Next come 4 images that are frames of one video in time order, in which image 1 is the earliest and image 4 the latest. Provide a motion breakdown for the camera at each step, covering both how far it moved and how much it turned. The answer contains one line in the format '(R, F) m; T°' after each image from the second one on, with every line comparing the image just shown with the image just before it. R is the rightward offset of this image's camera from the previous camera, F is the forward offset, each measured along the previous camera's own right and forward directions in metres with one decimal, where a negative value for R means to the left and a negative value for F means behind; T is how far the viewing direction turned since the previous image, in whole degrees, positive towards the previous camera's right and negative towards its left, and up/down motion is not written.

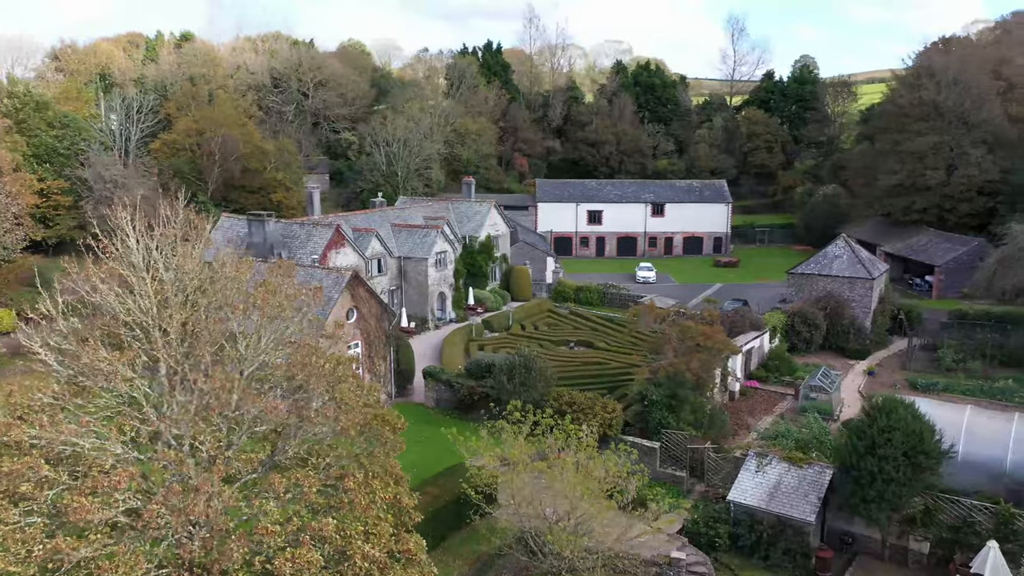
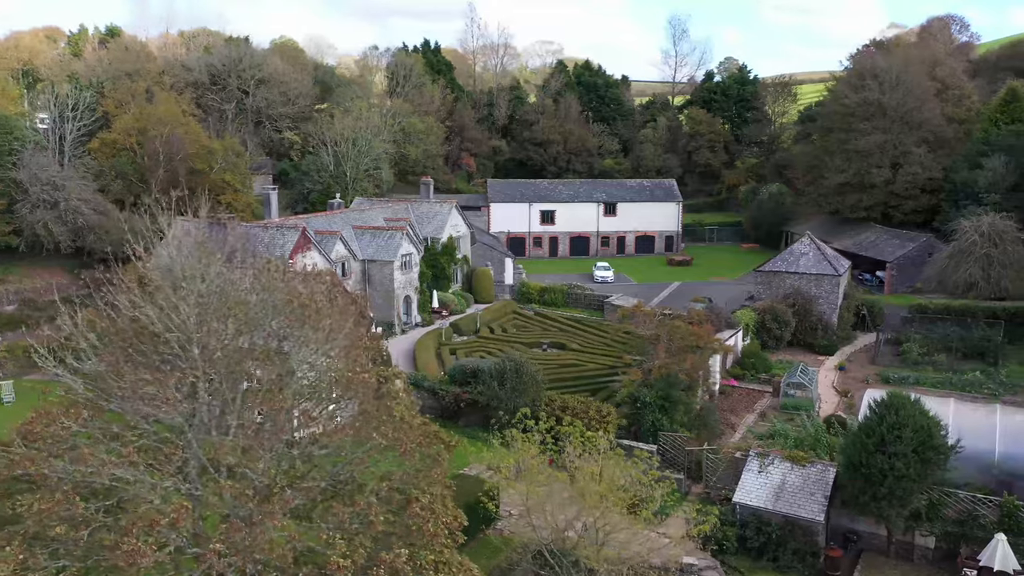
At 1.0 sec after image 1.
(-1.9, +0.9) m; +5°
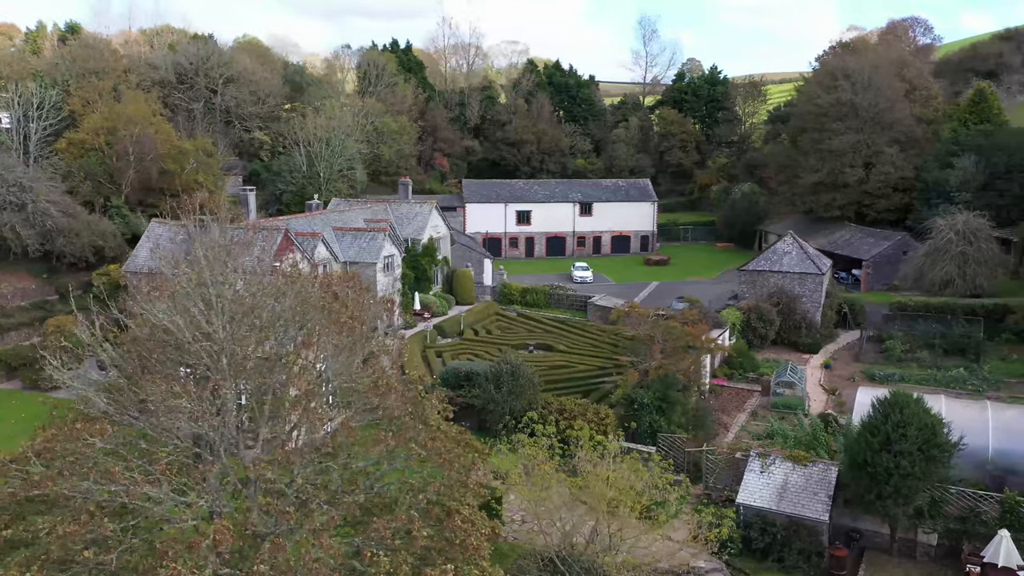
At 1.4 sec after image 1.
(-1.0, +0.4) m; +3°
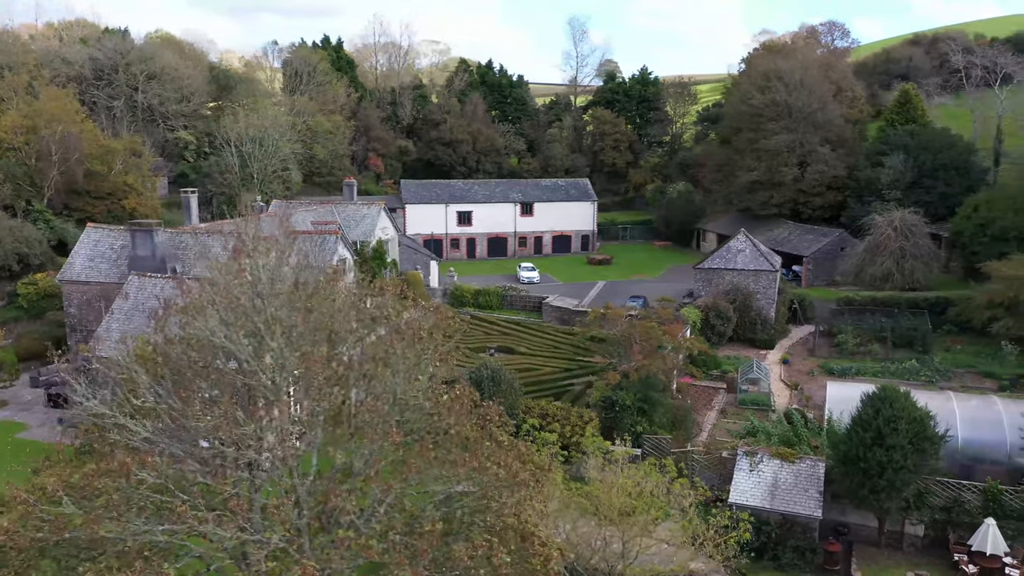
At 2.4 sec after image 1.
(-1.9, +0.8) m; +6°
